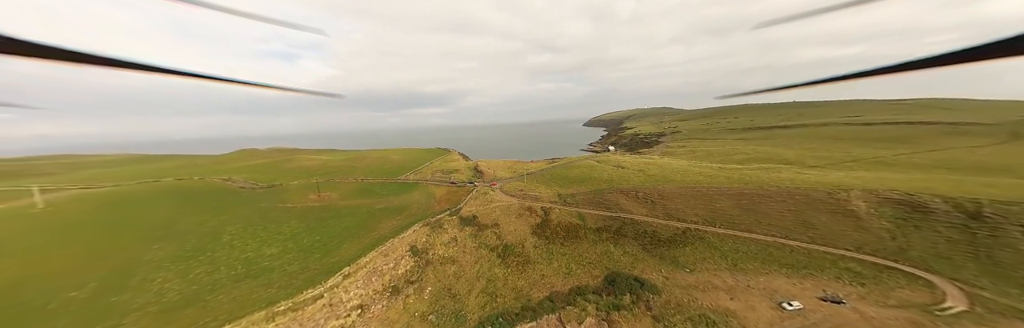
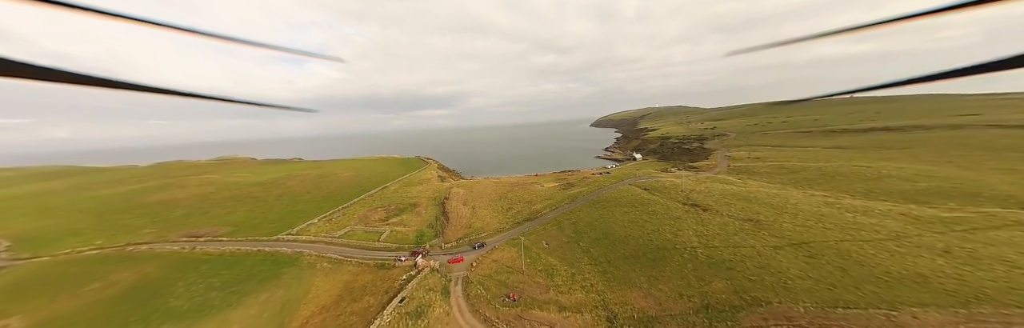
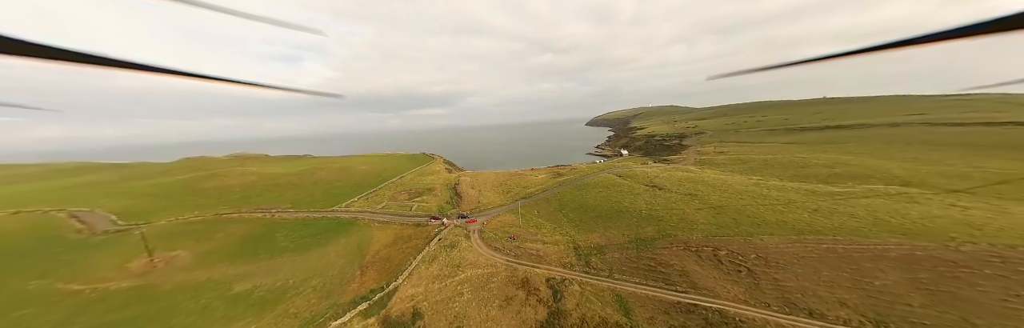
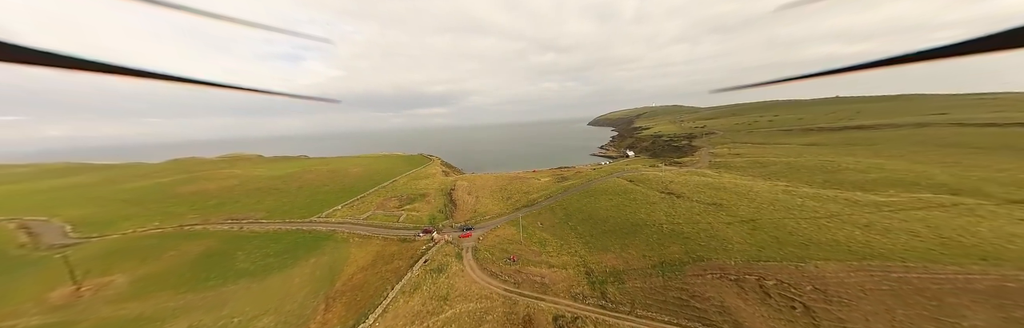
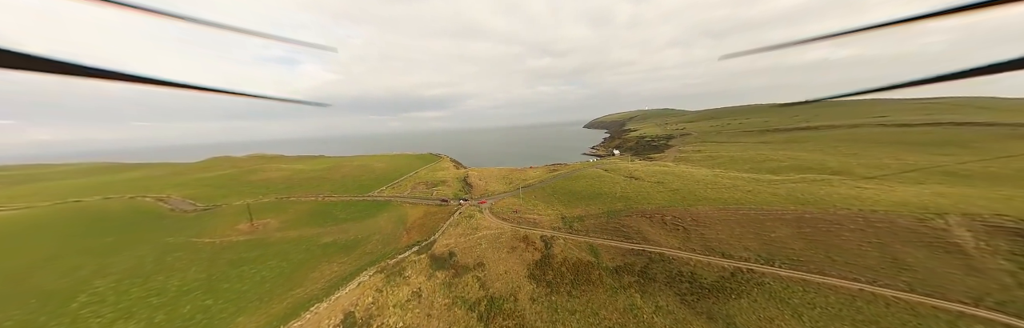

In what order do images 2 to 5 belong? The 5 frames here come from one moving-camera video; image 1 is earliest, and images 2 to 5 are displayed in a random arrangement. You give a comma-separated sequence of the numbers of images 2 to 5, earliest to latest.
5, 3, 4, 2
